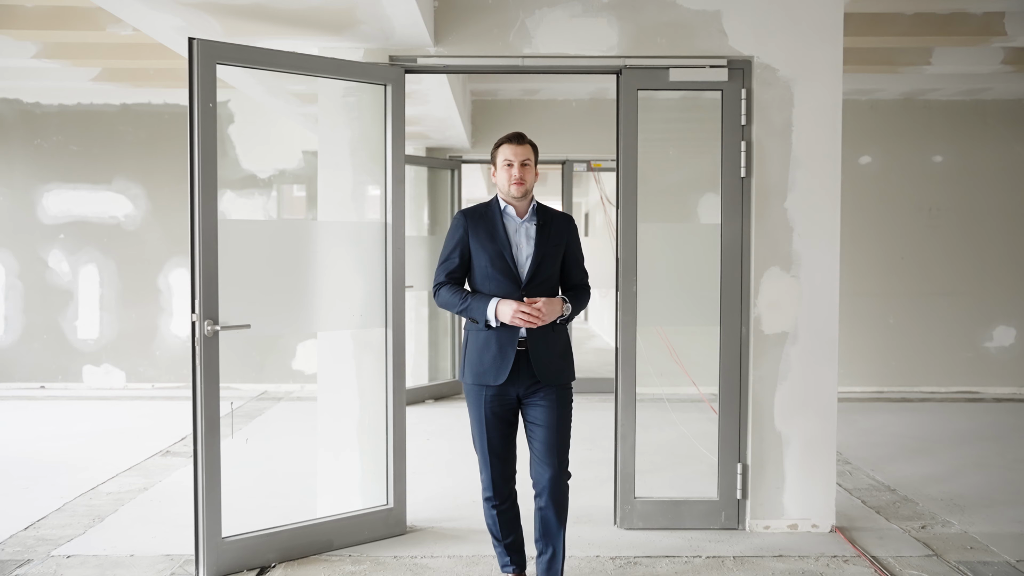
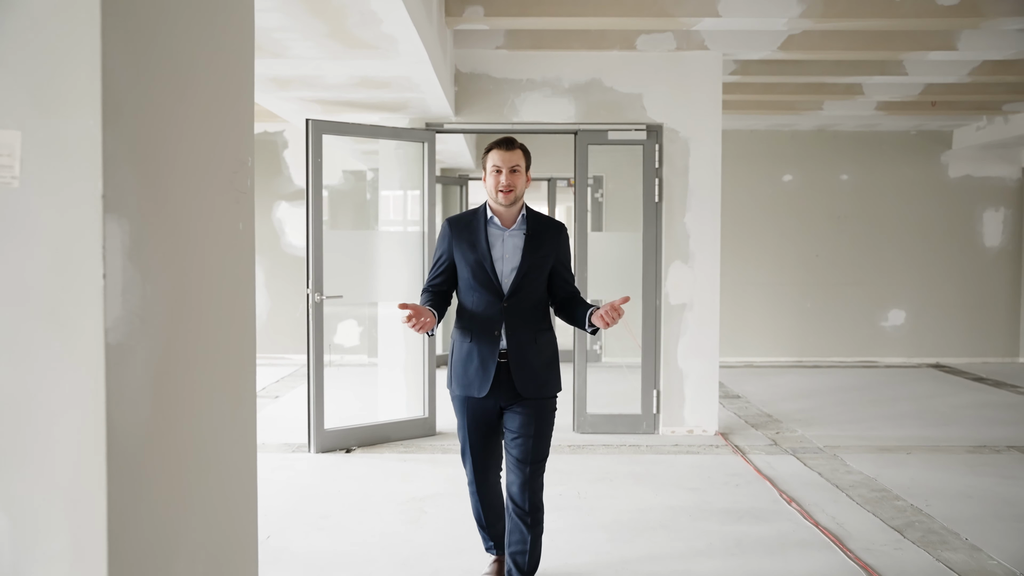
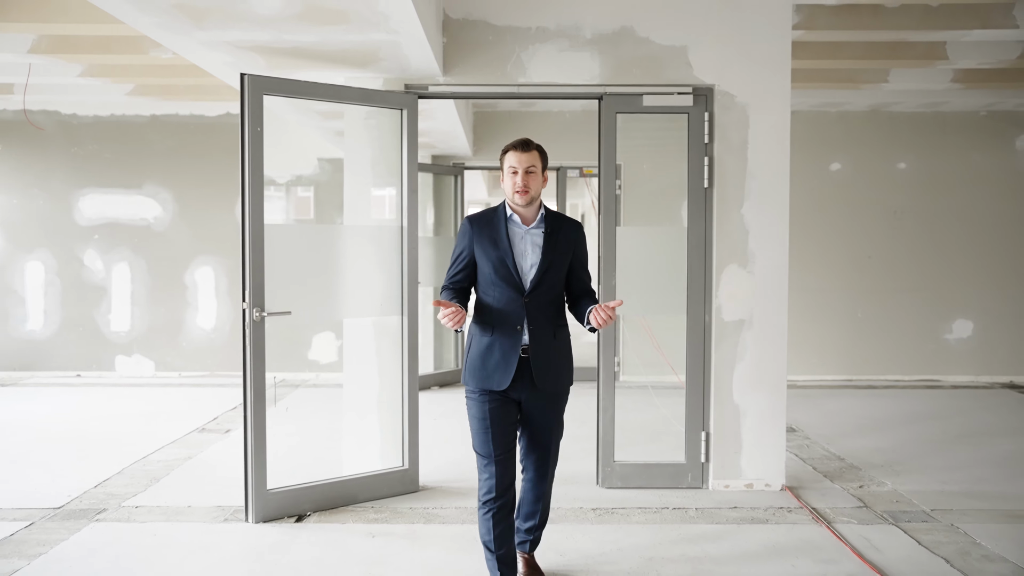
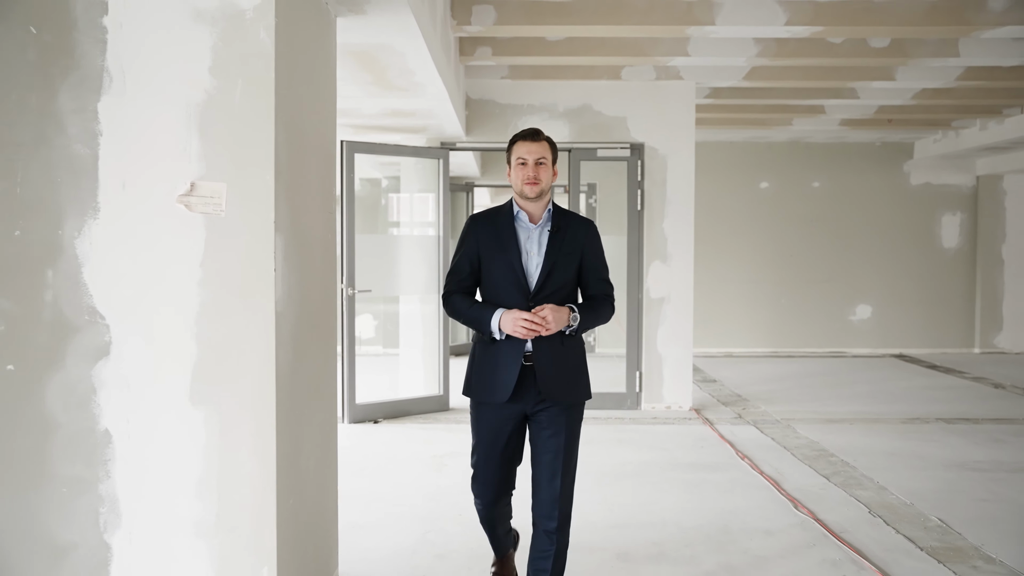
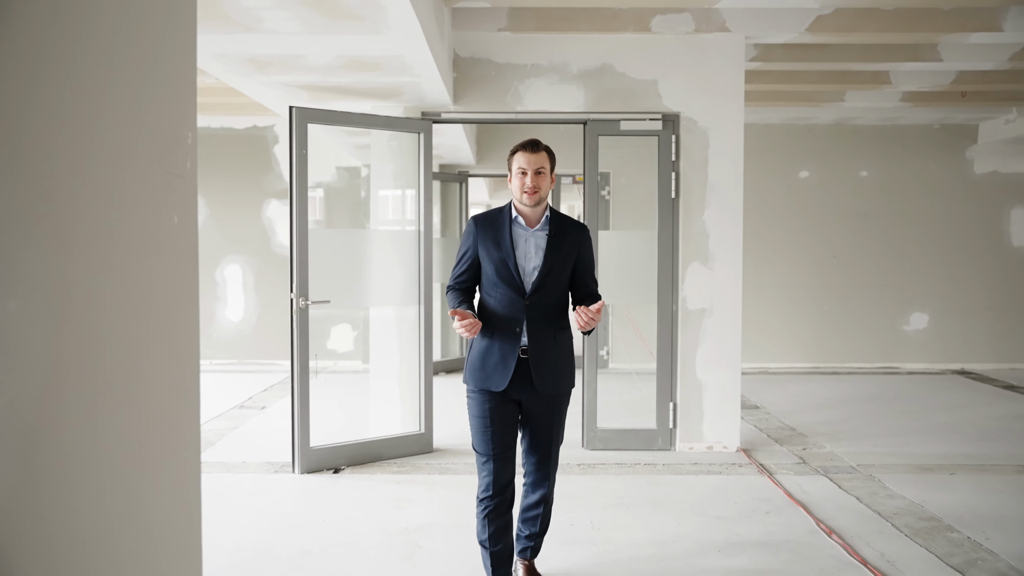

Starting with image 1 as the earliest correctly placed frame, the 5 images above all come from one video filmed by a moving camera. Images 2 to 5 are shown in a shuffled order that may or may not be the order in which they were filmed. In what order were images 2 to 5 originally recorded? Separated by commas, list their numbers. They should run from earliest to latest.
3, 5, 2, 4
